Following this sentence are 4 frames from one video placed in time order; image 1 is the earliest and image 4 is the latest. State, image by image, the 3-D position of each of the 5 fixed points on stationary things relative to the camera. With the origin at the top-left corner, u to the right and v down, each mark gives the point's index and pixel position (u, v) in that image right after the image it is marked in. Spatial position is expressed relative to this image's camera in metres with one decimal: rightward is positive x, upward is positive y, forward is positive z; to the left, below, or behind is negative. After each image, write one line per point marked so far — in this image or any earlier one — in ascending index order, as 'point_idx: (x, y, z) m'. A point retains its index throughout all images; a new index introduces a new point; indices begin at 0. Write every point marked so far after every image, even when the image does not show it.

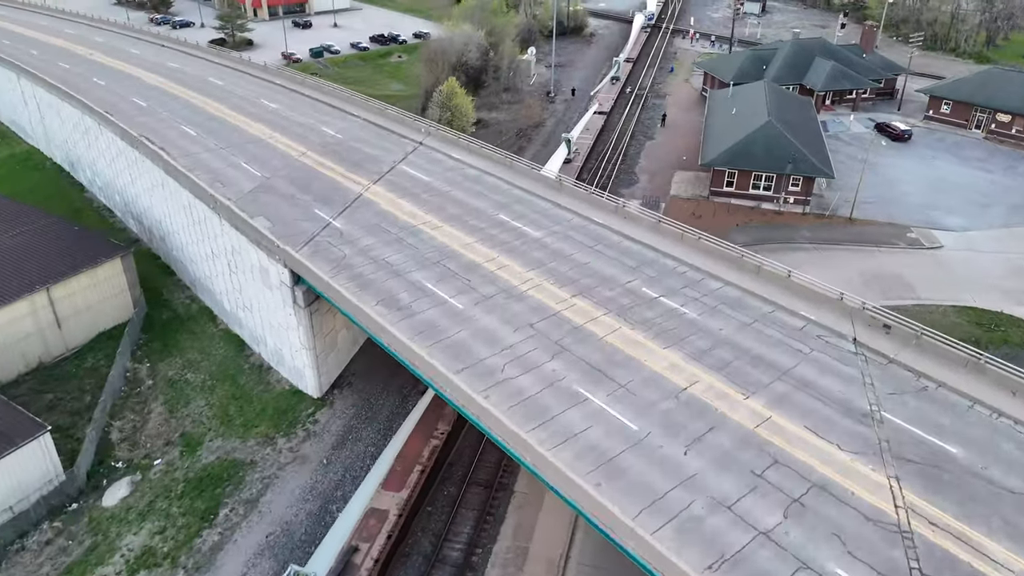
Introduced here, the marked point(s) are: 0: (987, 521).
0: (+10.3, -5.1, +15.6) m
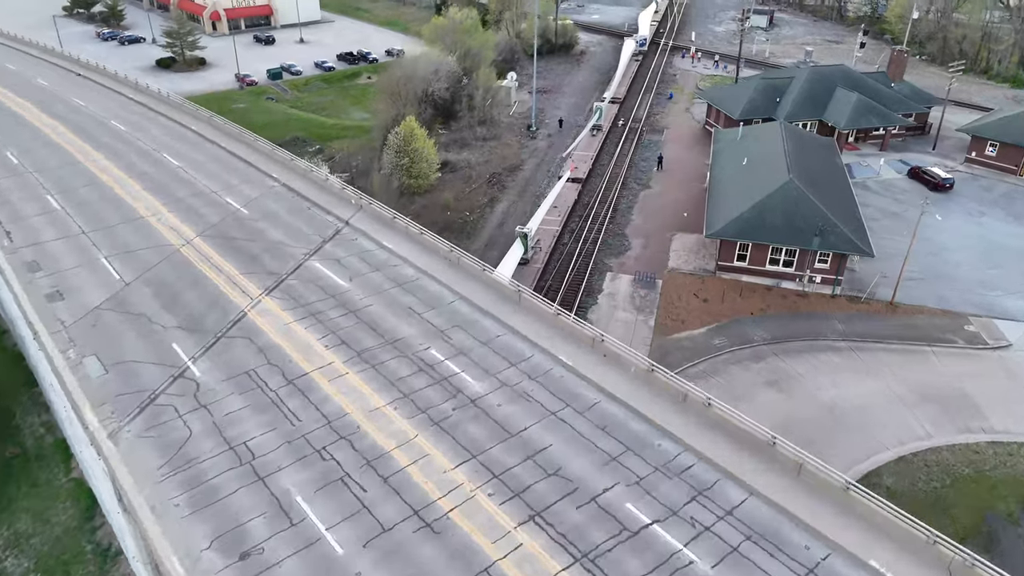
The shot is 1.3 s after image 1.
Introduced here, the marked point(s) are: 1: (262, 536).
0: (+8.5, -9.8, +7.5) m
1: (-5.2, -5.1, +14.9) m
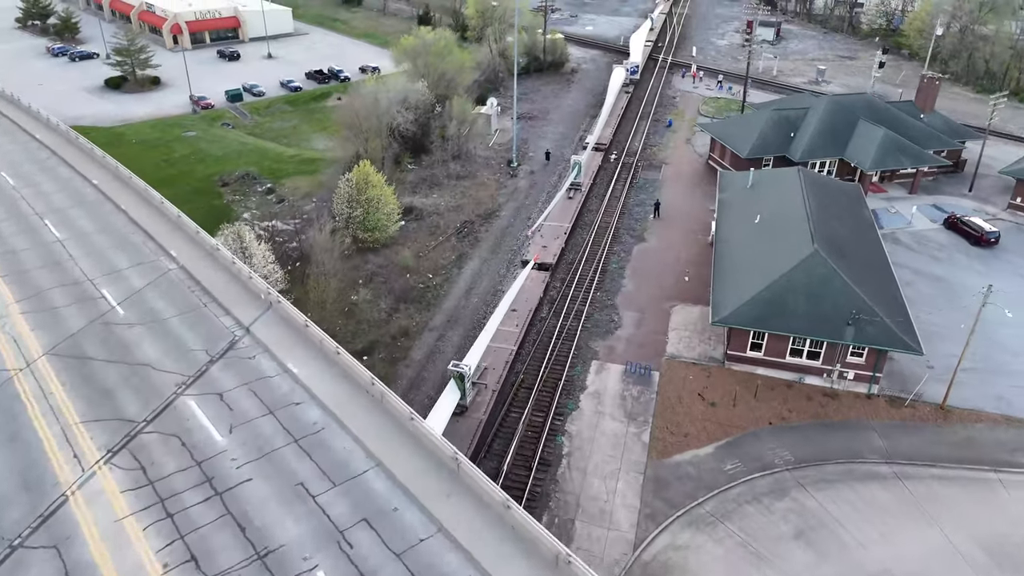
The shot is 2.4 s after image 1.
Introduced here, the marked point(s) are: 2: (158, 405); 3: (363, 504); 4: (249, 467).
0: (+7.0, -13.7, +0.9) m
1: (-6.6, -9.0, +8.4) m
2: (-9.2, -3.0, +18.6) m
3: (-3.3, -4.7, +15.8) m
4: (-6.2, -4.1, +16.7) m
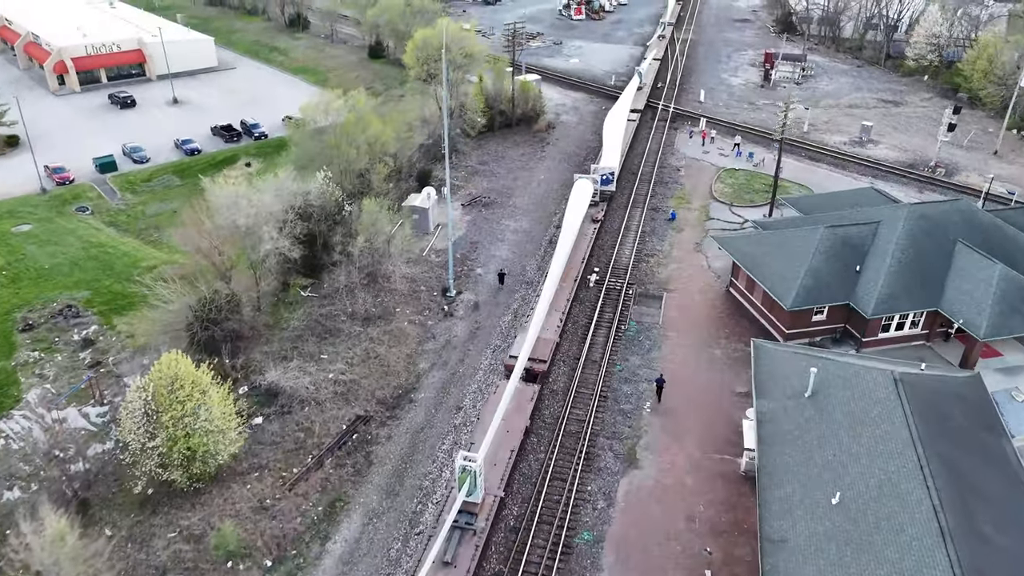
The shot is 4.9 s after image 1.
0: (+4.0, -22.5, -14.2) m
1: (-9.7, -17.8, -6.8) m
2: (-12.2, -11.8, +3.5) m
3: (-6.4, -13.6, +0.6) m
4: (-9.2, -13.0, +1.6) m
